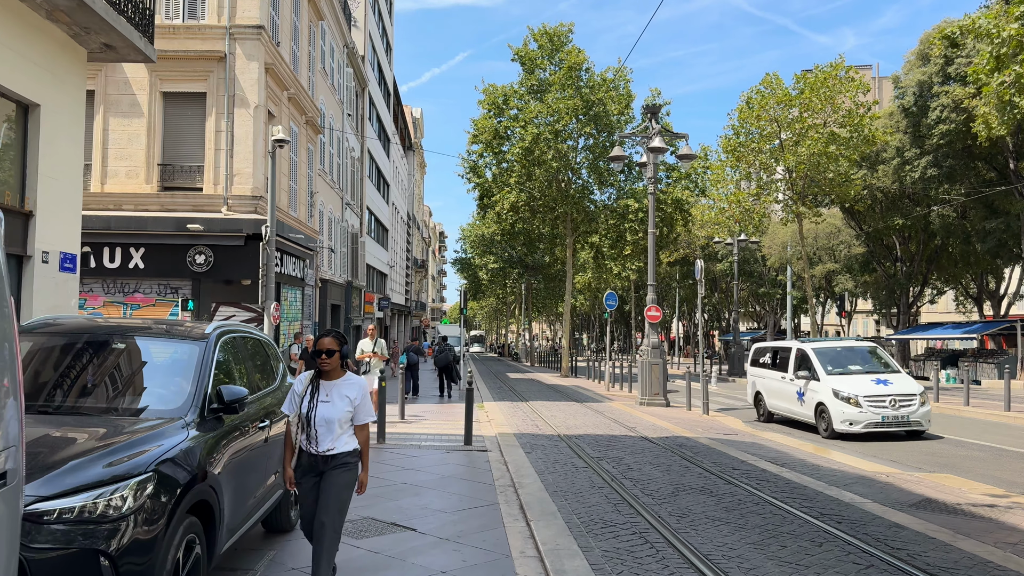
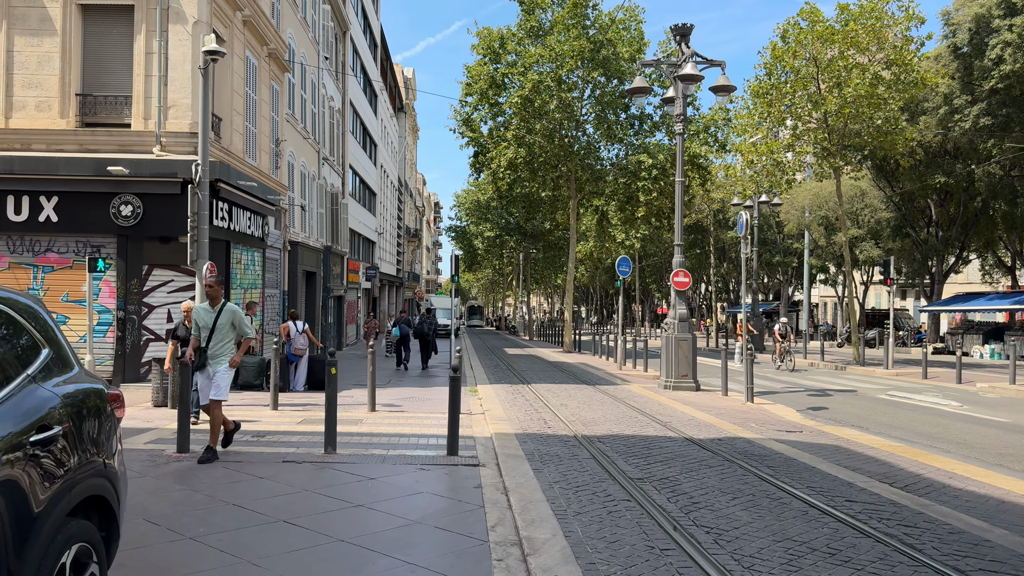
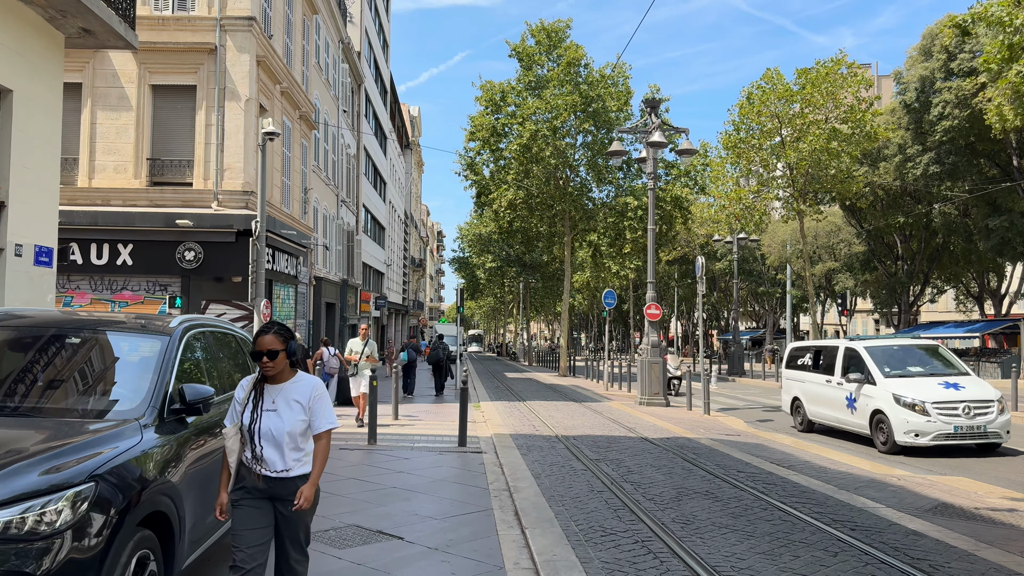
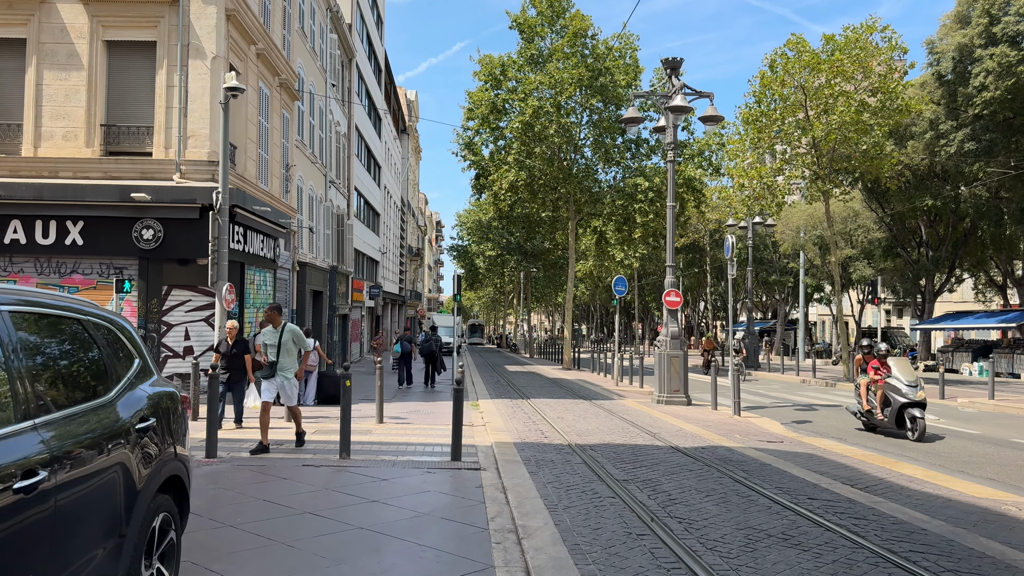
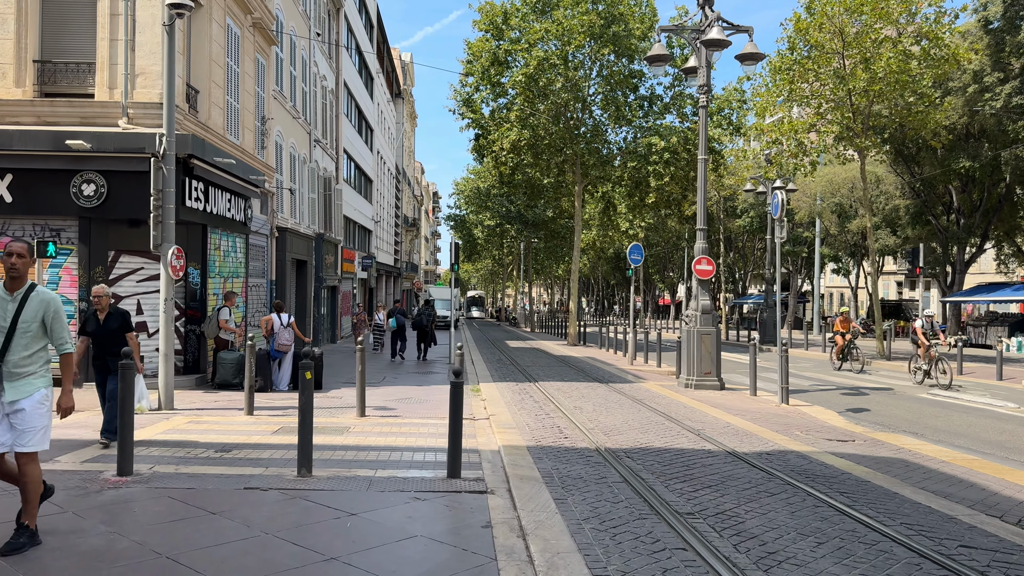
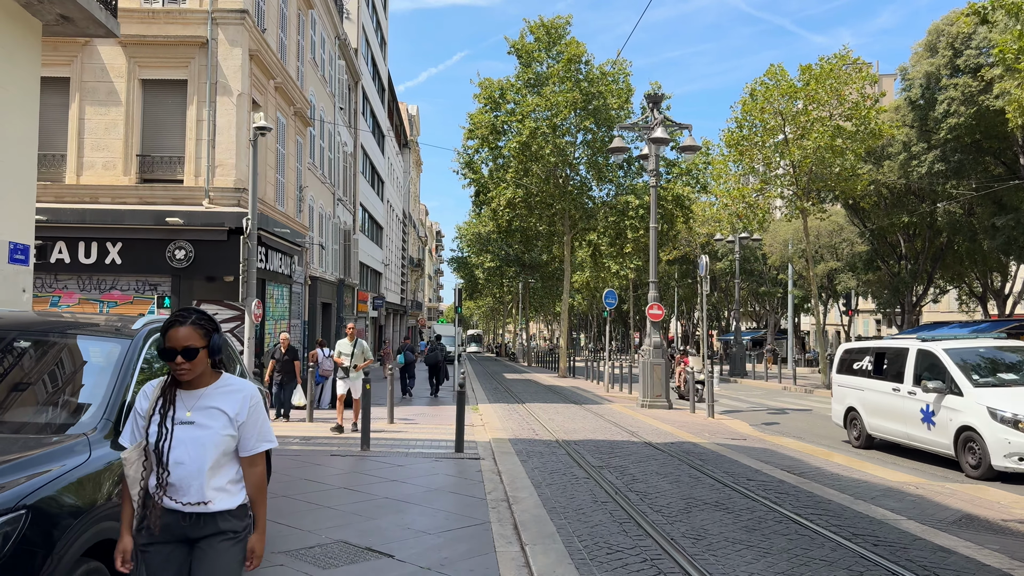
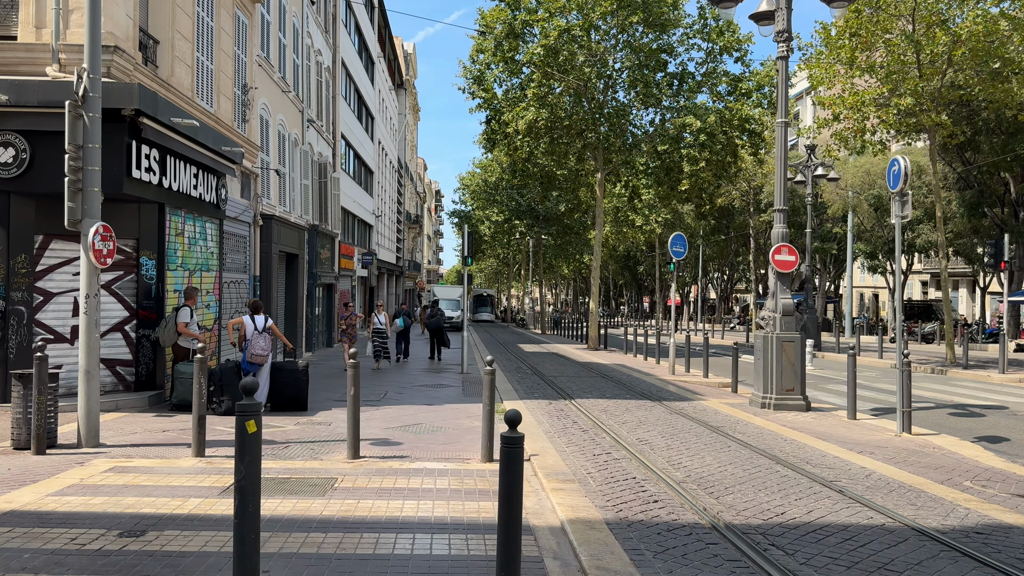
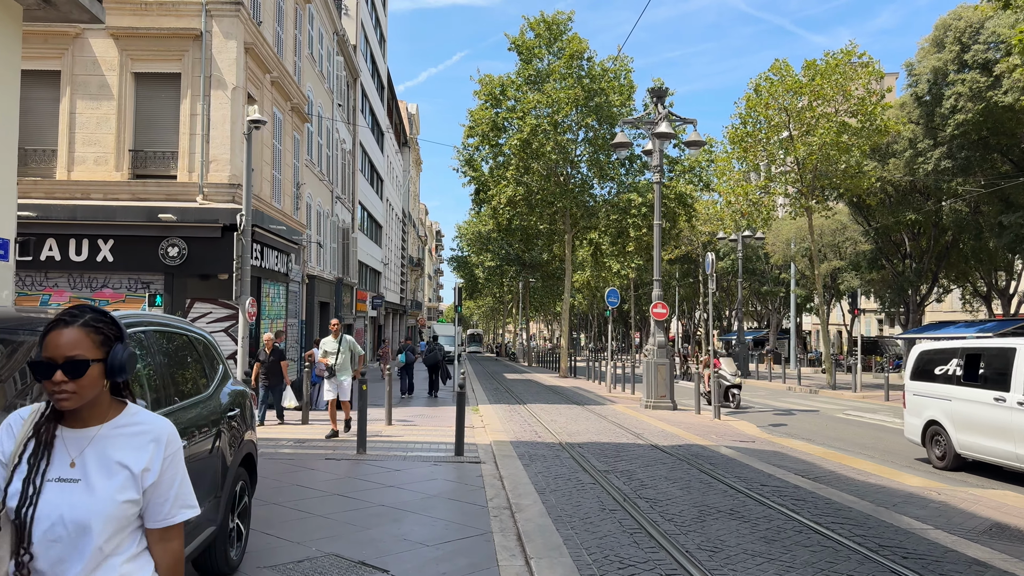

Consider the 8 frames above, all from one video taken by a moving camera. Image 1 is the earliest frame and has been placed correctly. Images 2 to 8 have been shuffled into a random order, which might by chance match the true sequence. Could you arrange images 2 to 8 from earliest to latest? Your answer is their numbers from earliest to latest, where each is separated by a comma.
3, 6, 8, 4, 2, 5, 7
